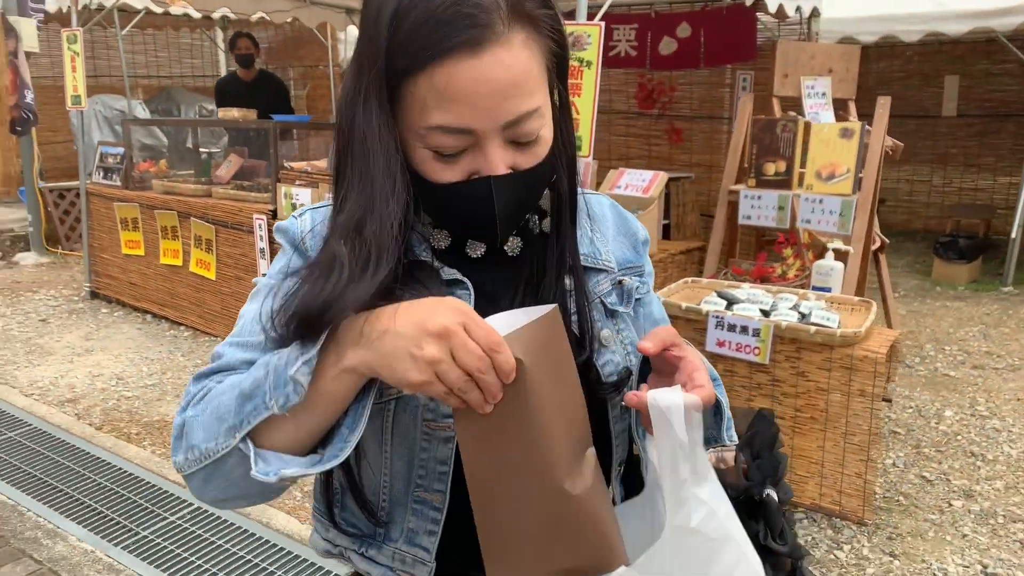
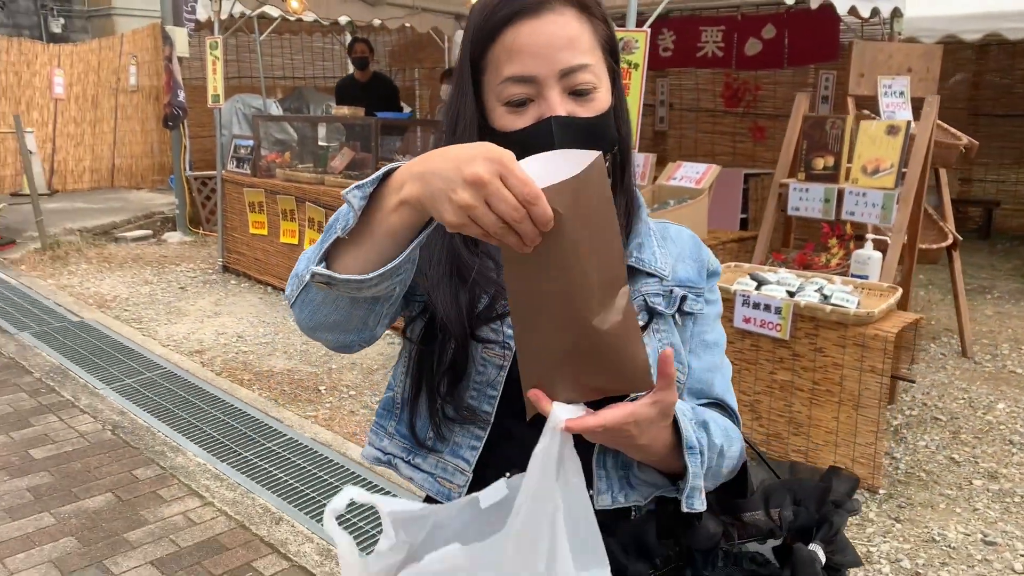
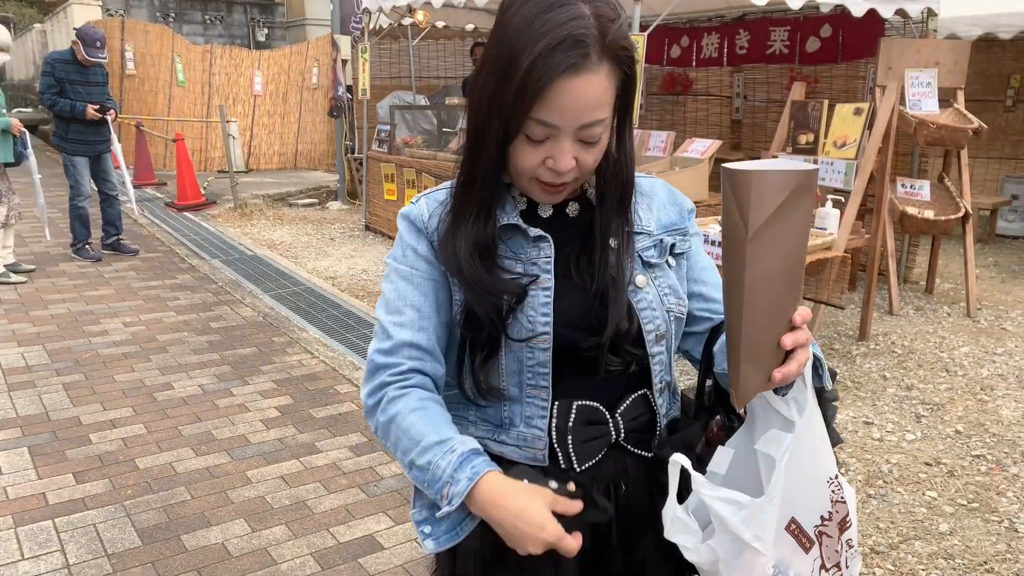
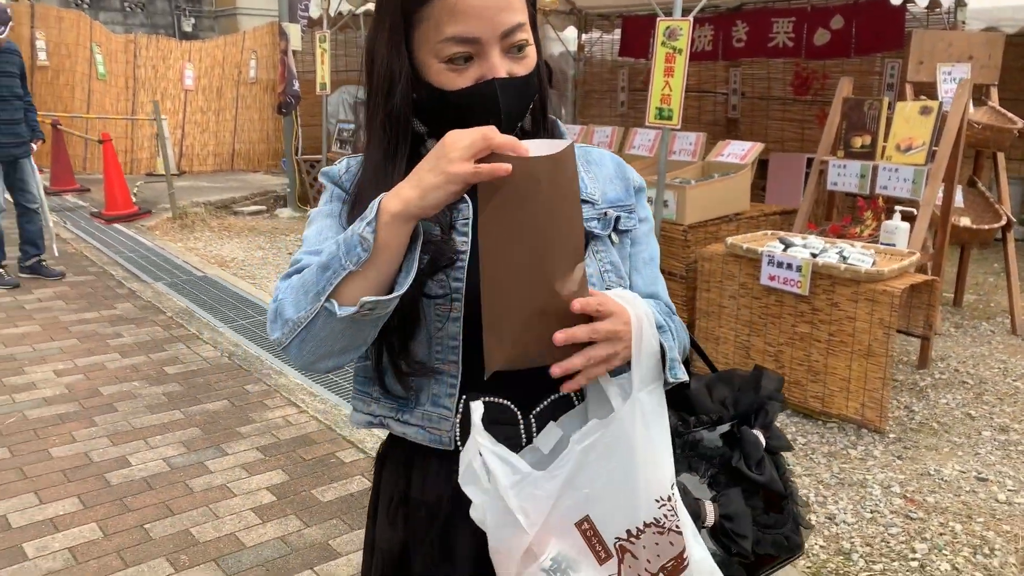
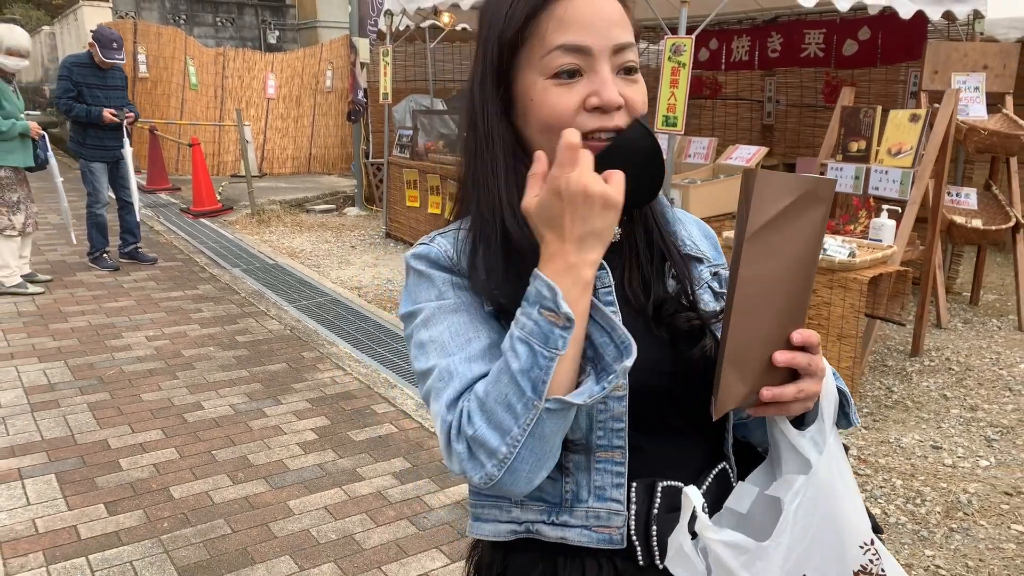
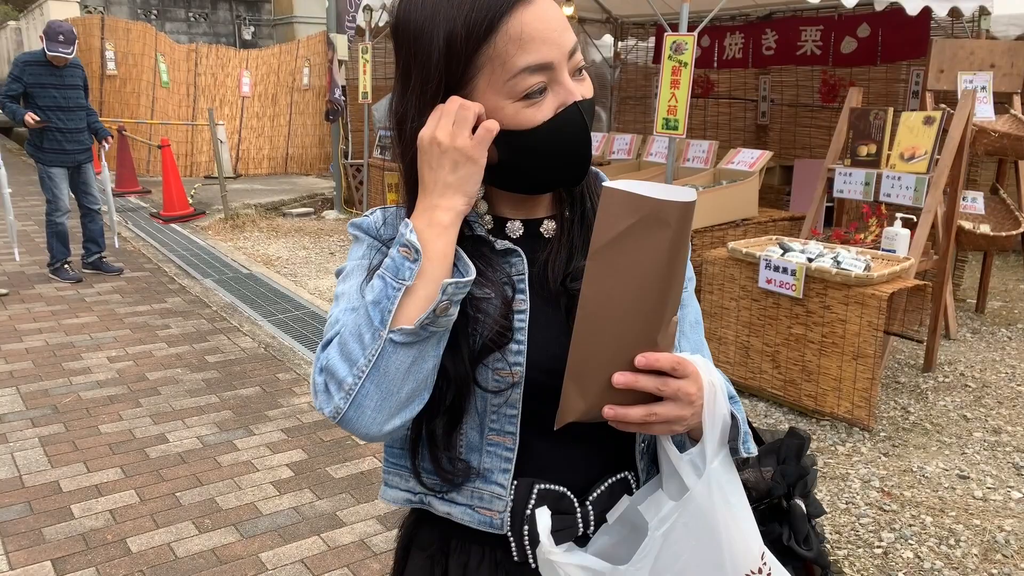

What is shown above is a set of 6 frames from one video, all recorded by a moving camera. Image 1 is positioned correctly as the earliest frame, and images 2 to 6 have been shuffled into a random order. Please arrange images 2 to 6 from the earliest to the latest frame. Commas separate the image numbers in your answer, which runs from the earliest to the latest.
2, 4, 6, 5, 3
